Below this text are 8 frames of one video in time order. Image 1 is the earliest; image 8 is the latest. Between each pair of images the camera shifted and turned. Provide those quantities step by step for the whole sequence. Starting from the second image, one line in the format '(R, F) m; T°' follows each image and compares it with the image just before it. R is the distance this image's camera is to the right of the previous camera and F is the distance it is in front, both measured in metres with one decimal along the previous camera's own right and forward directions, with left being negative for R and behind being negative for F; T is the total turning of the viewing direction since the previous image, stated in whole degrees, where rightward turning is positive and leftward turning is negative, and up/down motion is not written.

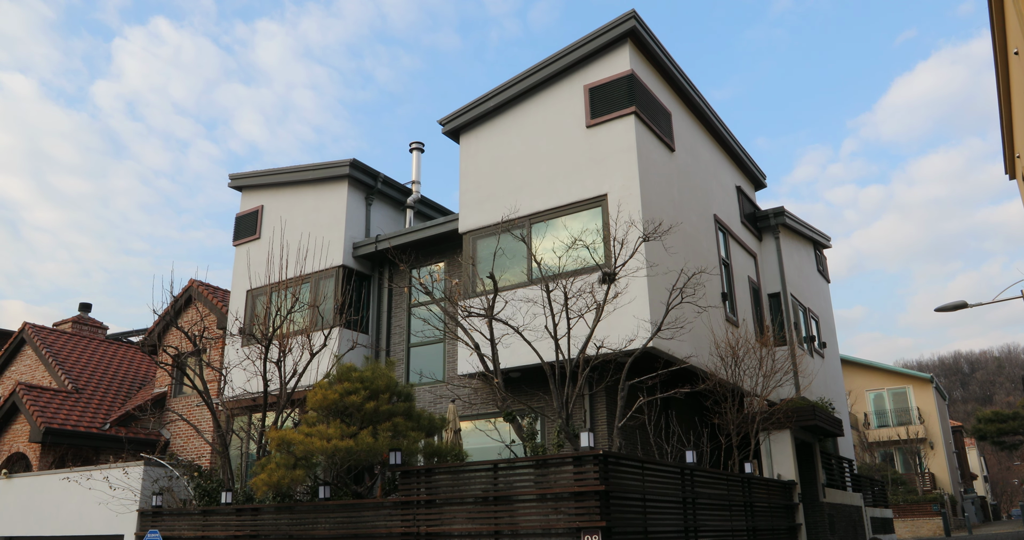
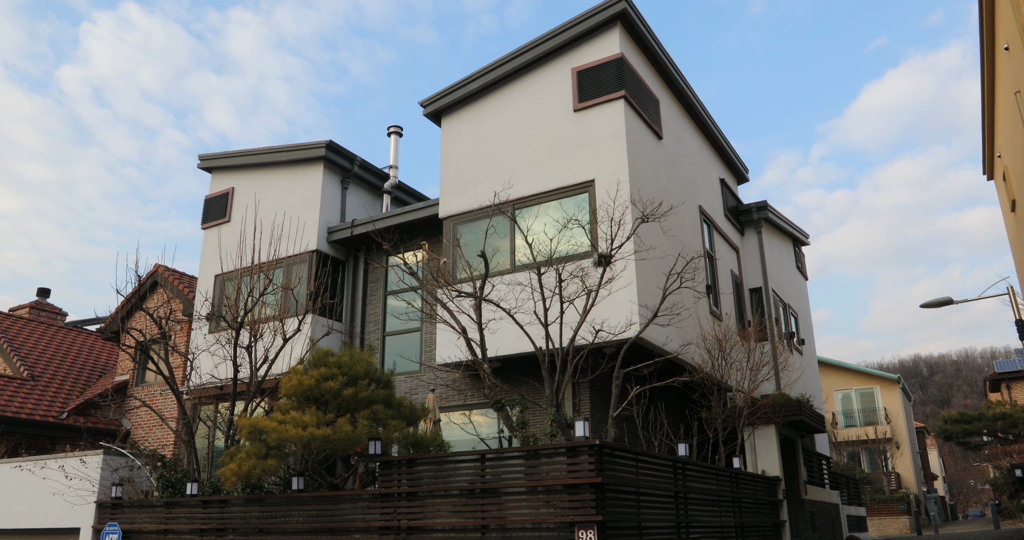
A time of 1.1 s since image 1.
(-0.3, +0.5) m; +2°
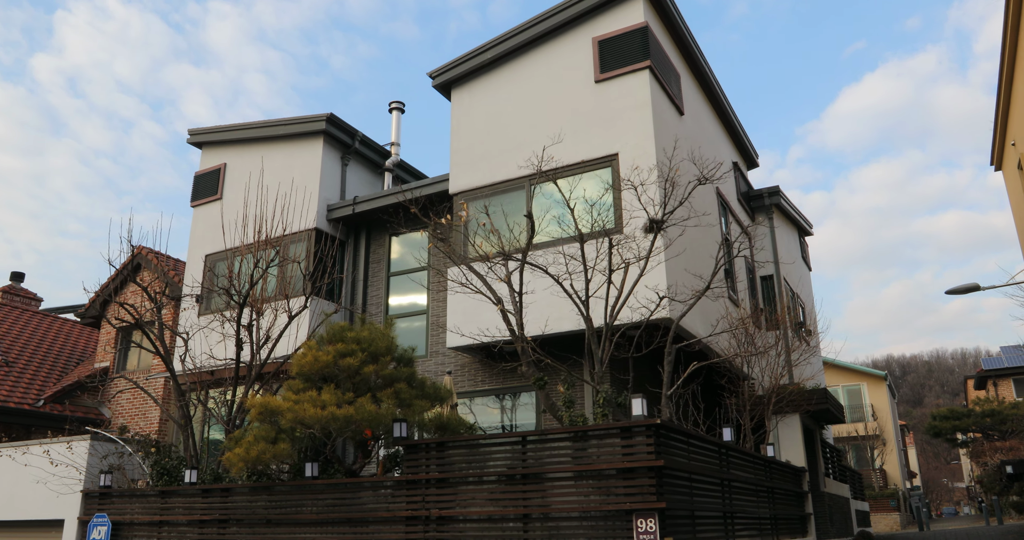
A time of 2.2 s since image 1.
(-0.7, +0.9) m; +2°
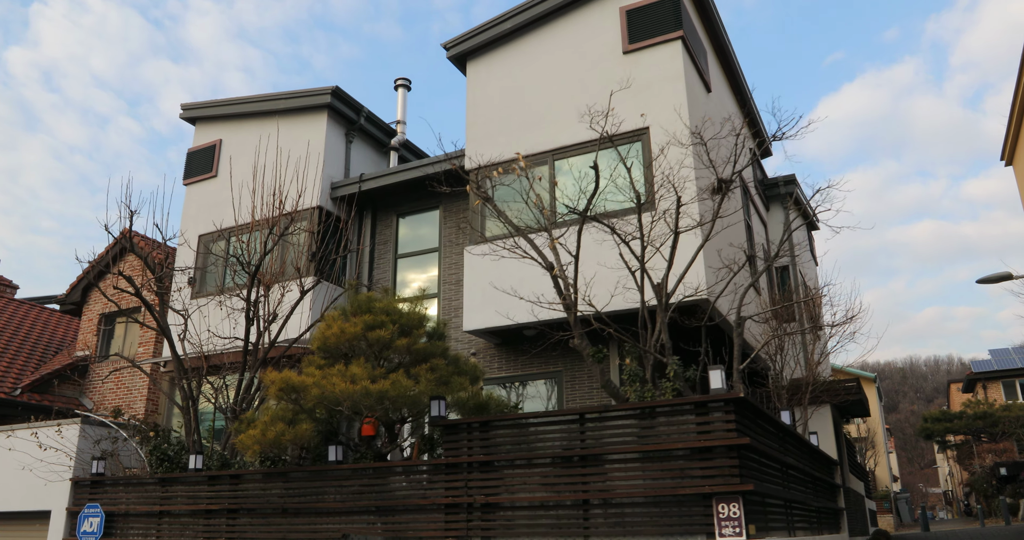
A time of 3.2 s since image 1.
(-0.8, +0.9) m; +2°
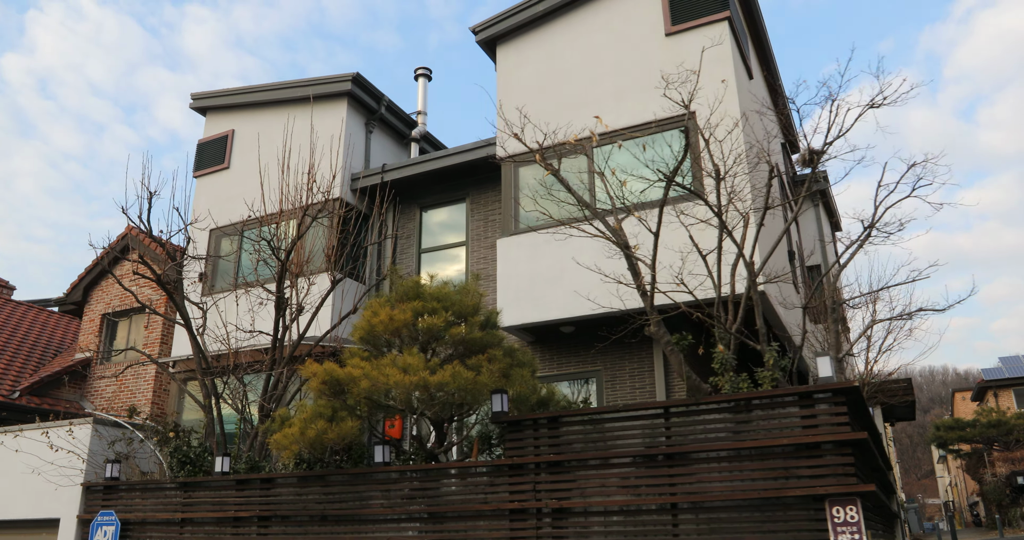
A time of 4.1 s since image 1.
(-0.7, +0.8) m; 0°
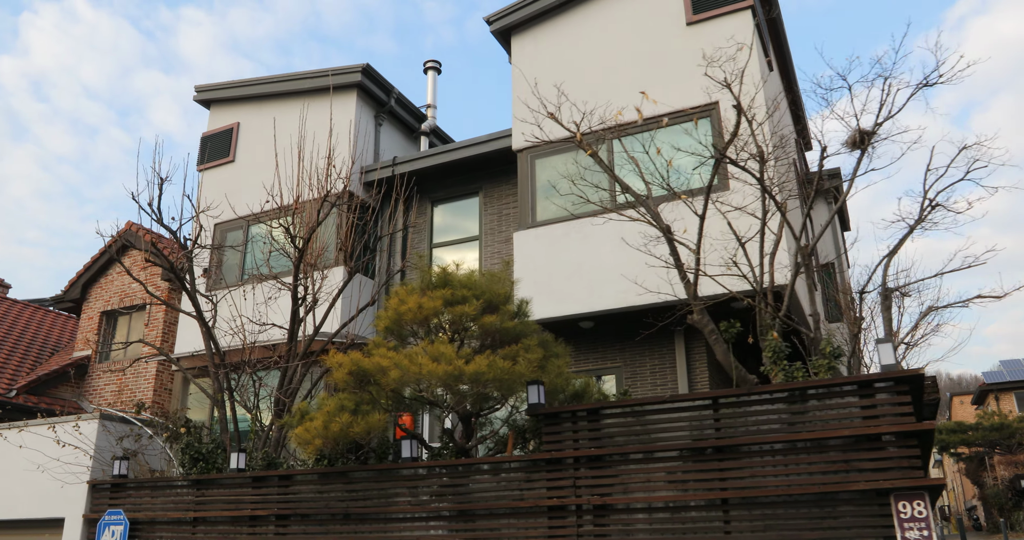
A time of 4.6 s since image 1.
(-0.4, +0.4) m; 0°
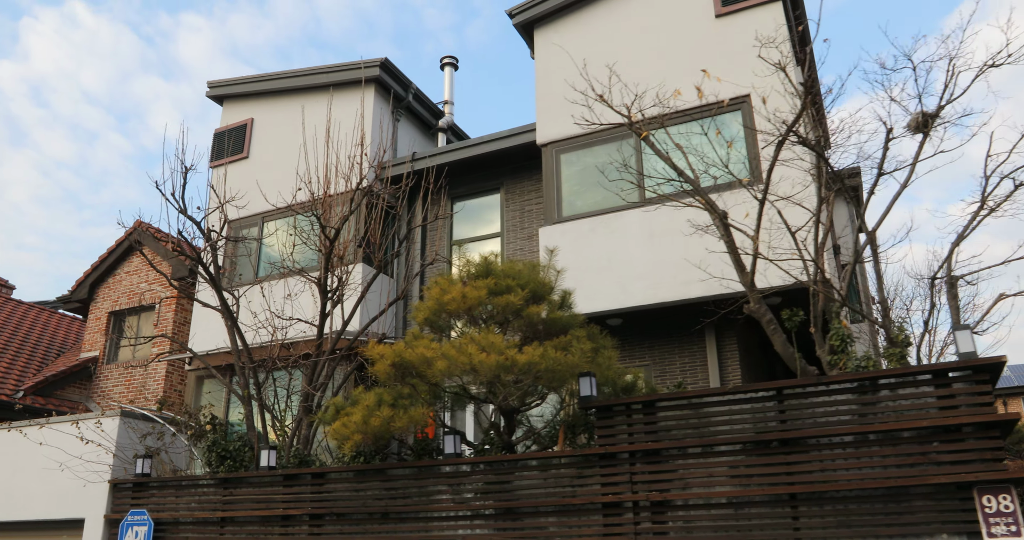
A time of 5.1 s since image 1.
(-0.5, +0.3) m; 0°
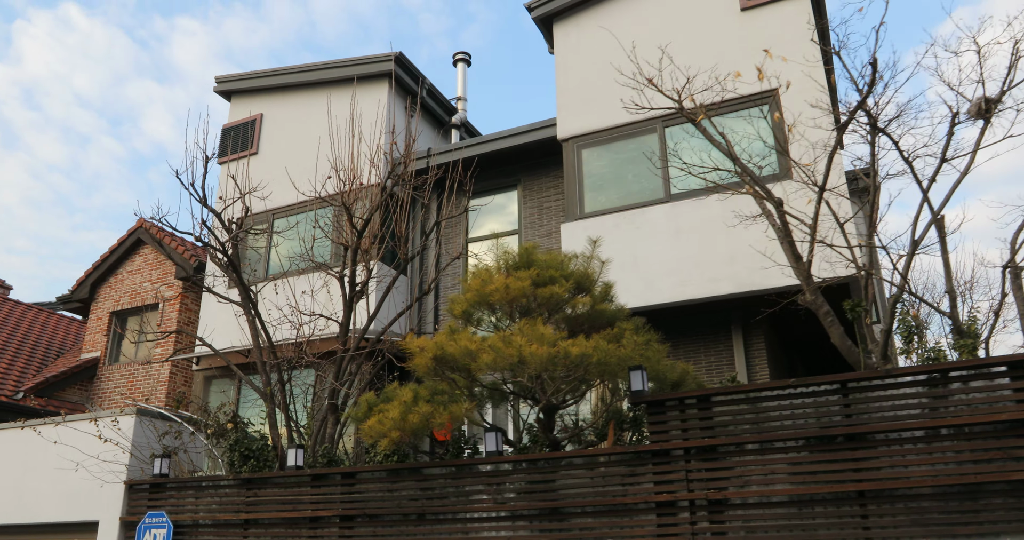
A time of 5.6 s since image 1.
(-0.5, +0.3) m; +1°
